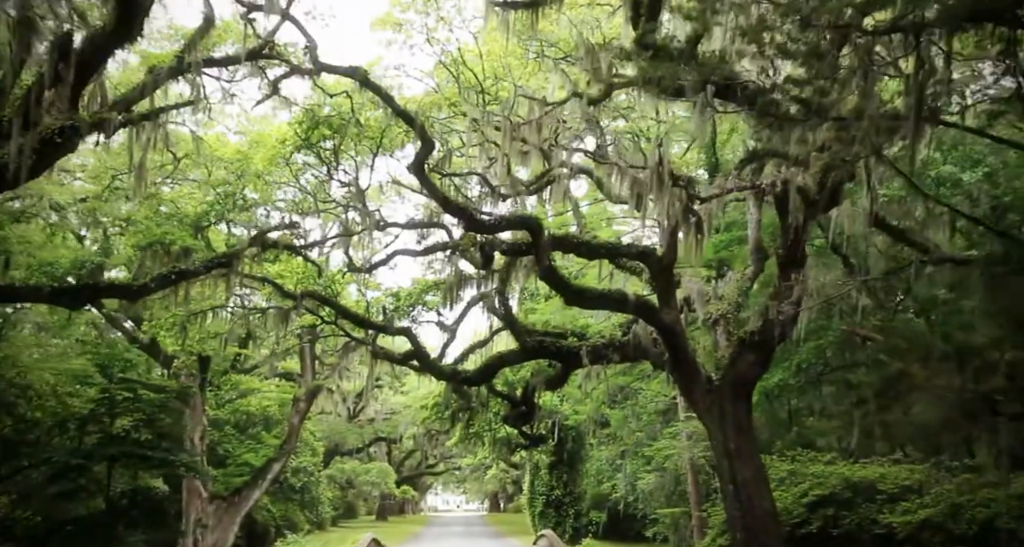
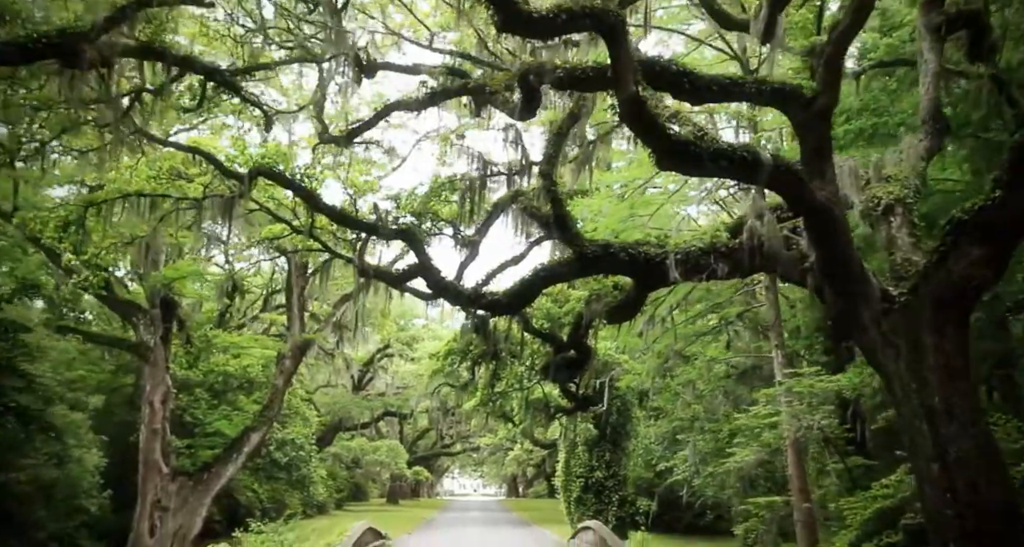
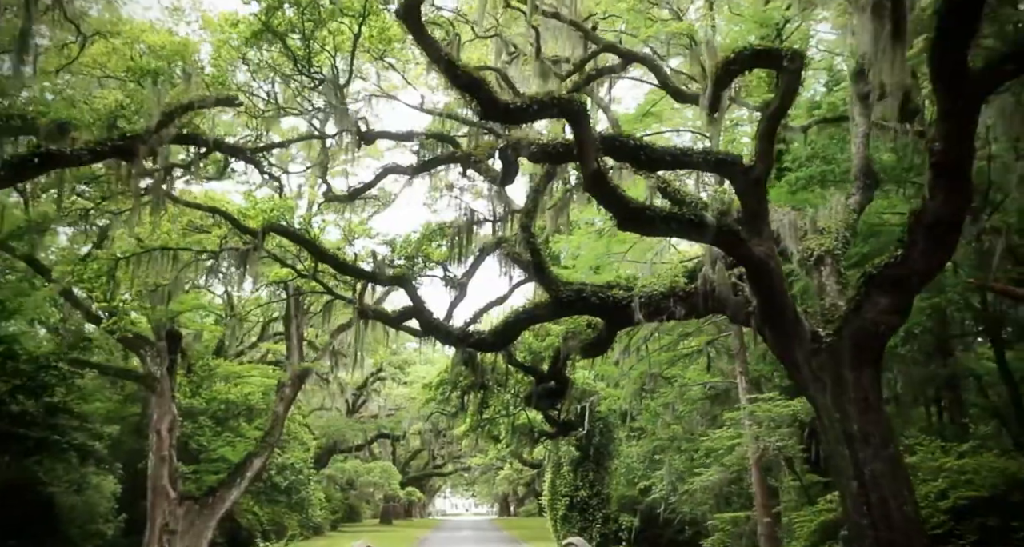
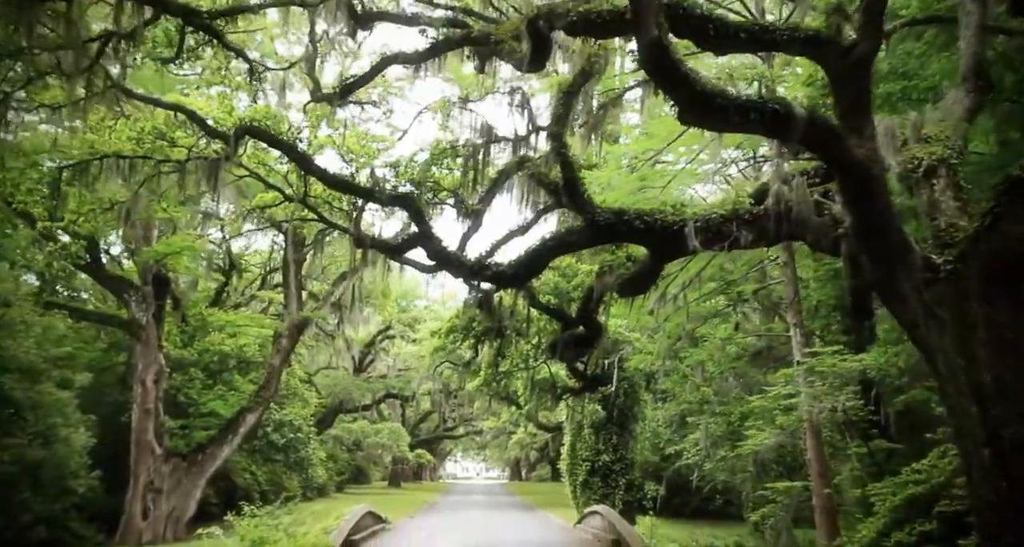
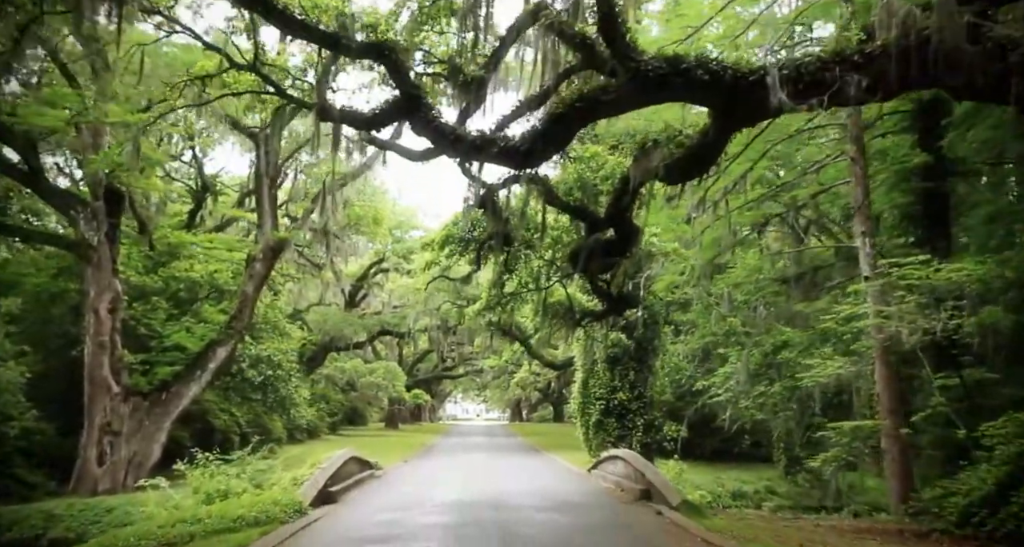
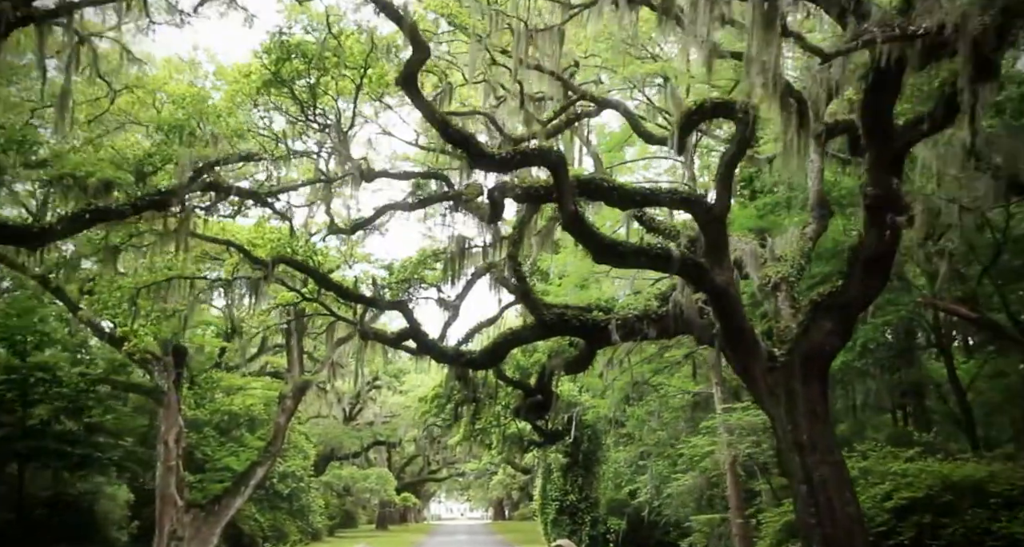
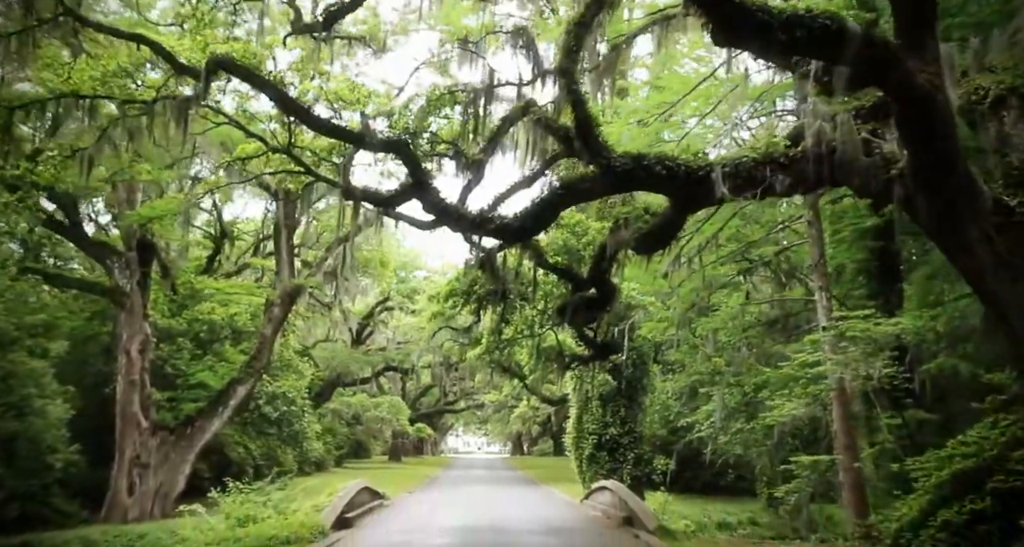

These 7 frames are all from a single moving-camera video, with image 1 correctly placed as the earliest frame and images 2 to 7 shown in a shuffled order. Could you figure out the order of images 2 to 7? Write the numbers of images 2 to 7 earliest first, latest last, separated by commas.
6, 3, 2, 4, 7, 5
